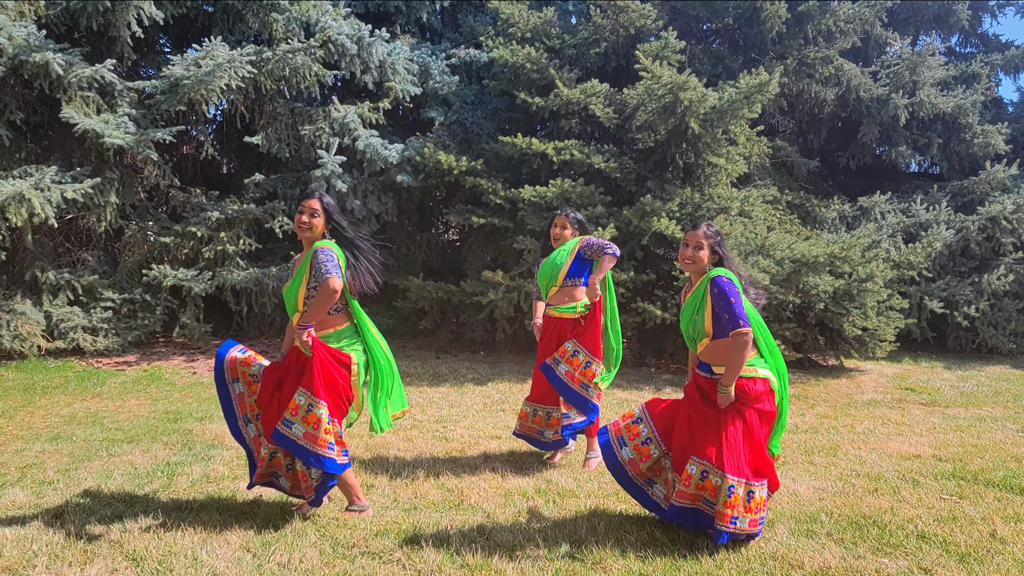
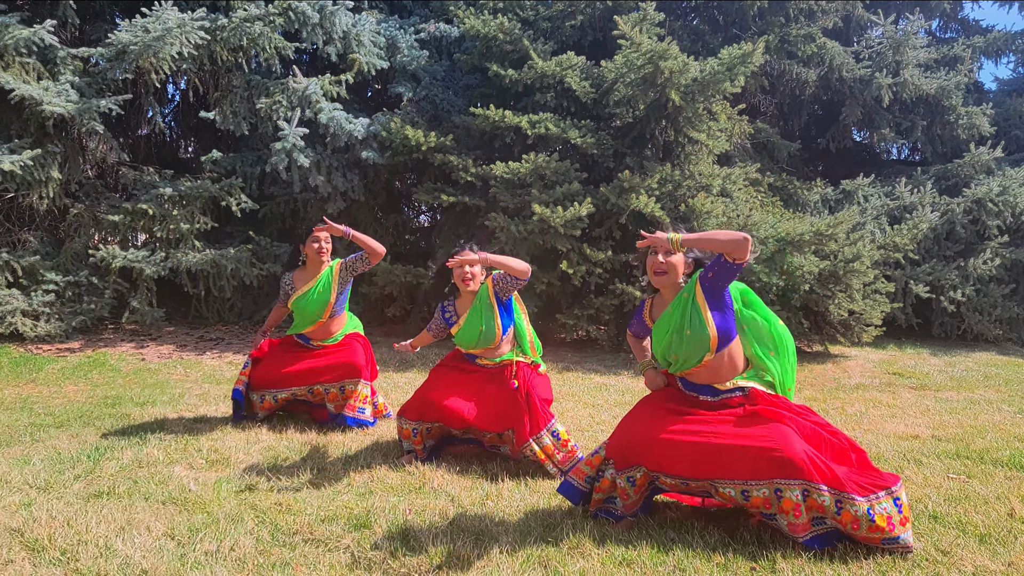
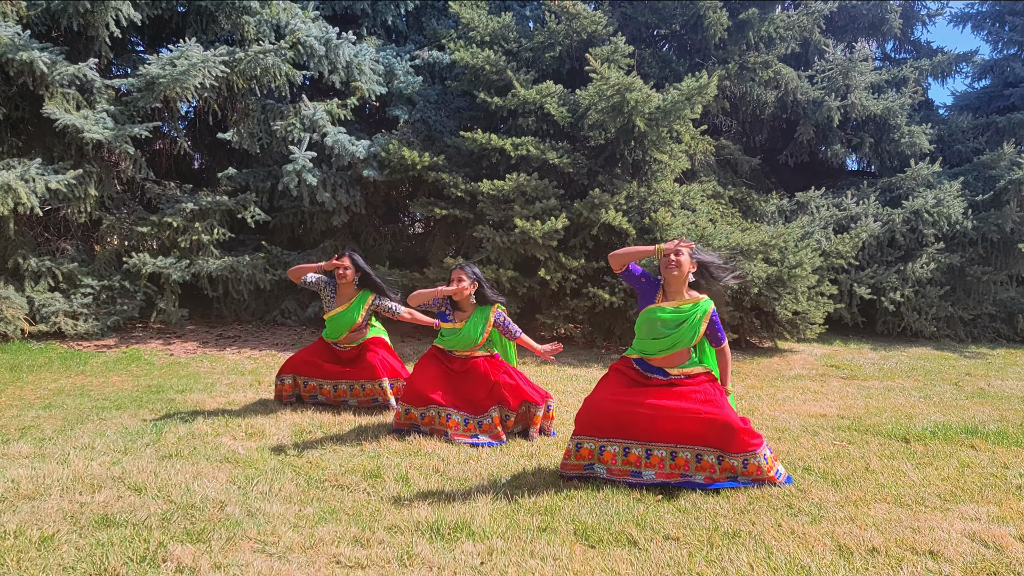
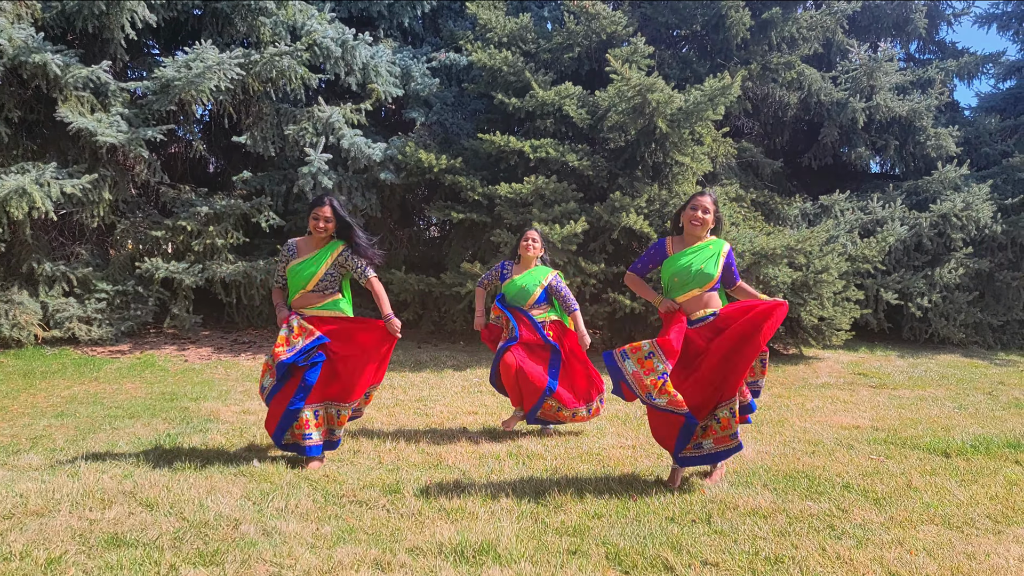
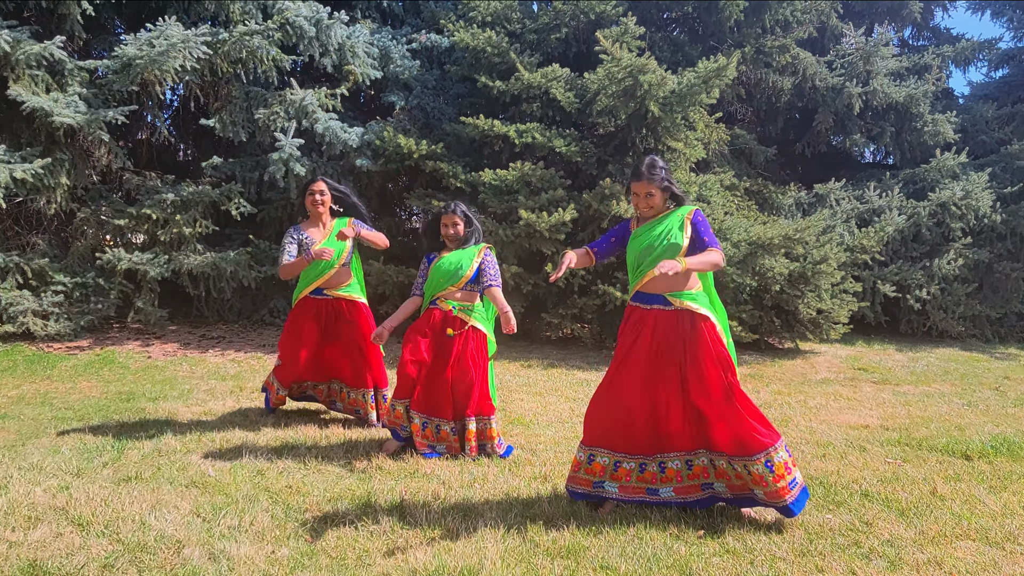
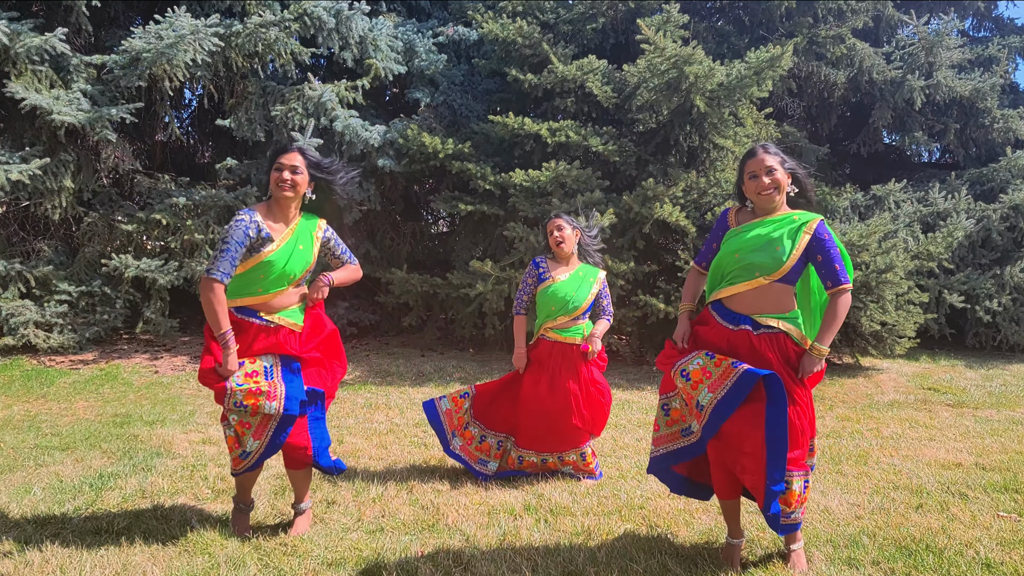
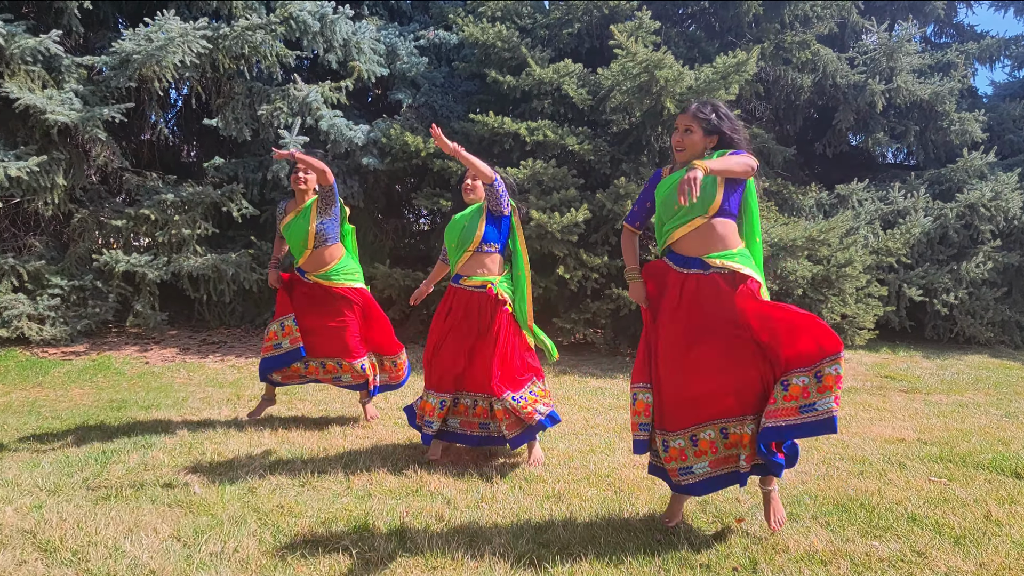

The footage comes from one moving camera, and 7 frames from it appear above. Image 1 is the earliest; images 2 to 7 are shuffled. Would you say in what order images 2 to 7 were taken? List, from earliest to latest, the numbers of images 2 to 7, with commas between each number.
6, 4, 7, 2, 3, 5
